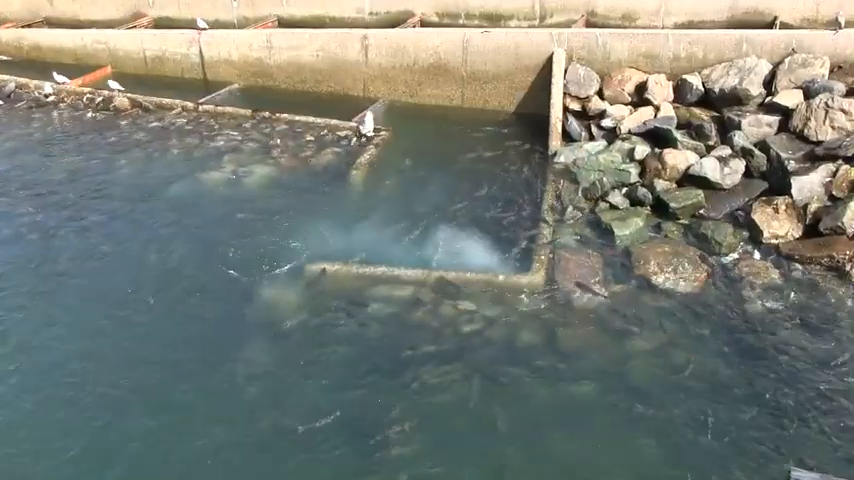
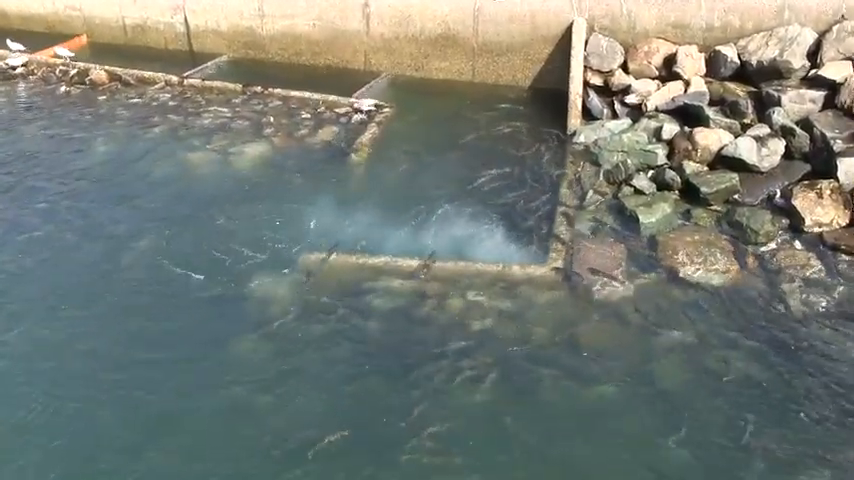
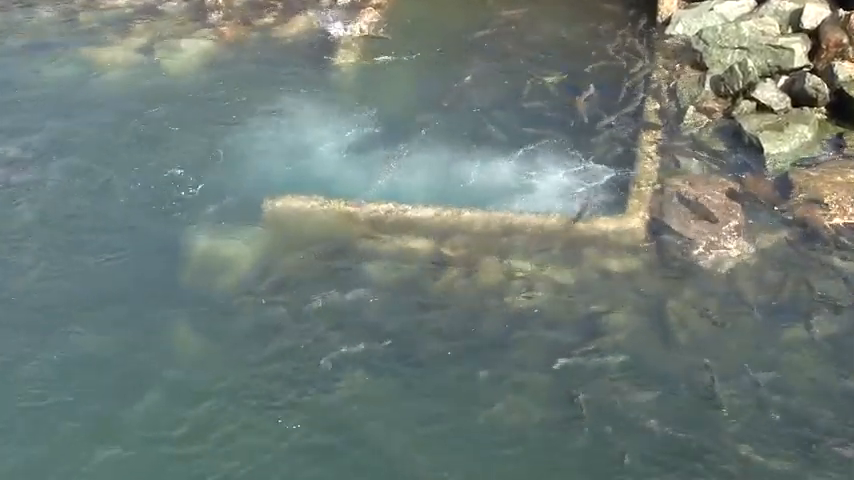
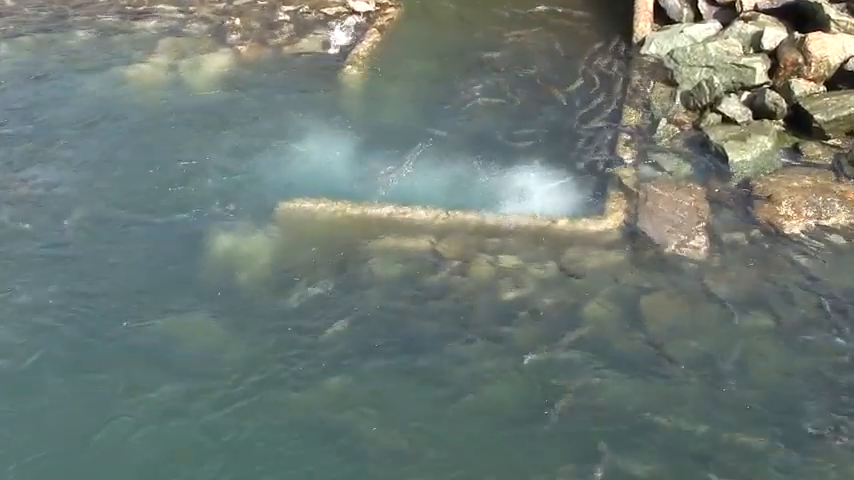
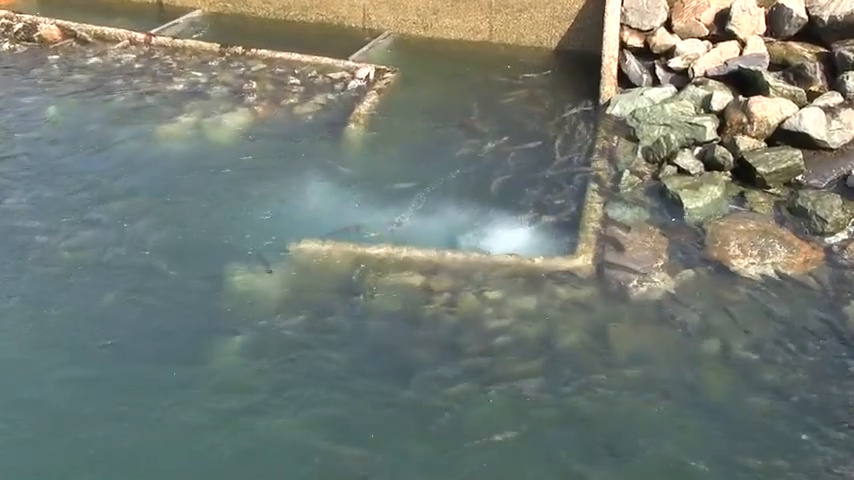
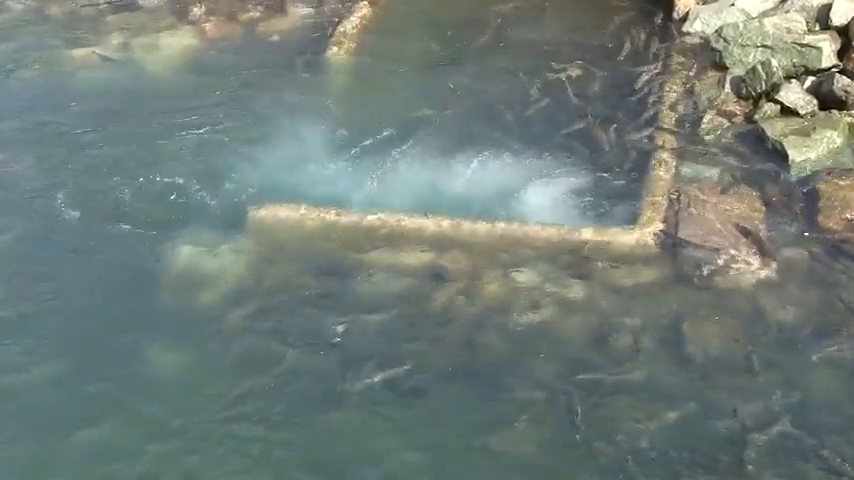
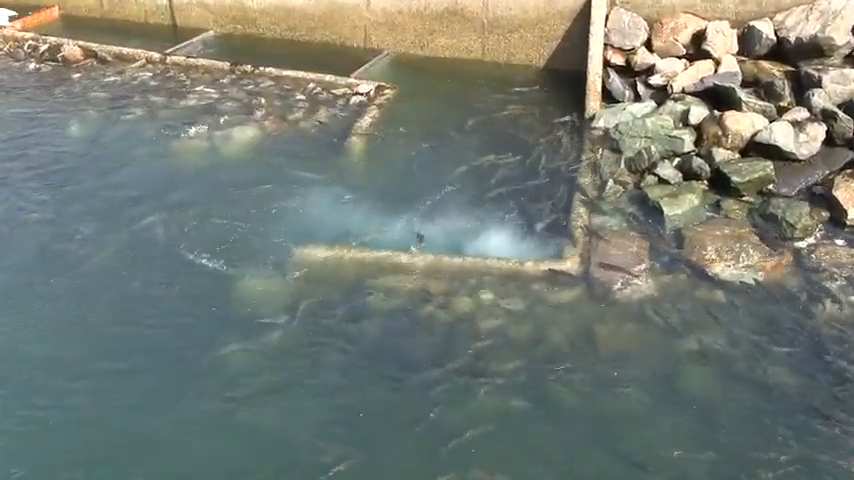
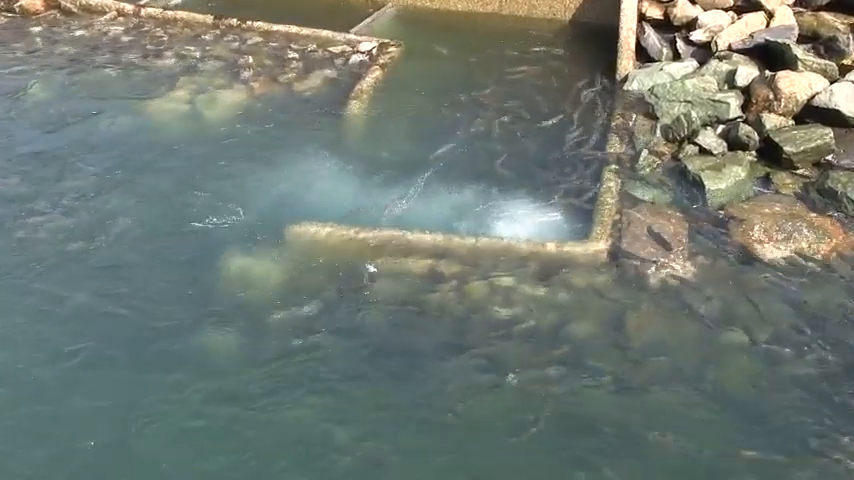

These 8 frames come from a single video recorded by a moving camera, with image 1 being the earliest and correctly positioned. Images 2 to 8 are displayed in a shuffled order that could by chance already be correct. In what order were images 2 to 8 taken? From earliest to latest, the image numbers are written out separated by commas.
2, 7, 5, 8, 4, 3, 6
